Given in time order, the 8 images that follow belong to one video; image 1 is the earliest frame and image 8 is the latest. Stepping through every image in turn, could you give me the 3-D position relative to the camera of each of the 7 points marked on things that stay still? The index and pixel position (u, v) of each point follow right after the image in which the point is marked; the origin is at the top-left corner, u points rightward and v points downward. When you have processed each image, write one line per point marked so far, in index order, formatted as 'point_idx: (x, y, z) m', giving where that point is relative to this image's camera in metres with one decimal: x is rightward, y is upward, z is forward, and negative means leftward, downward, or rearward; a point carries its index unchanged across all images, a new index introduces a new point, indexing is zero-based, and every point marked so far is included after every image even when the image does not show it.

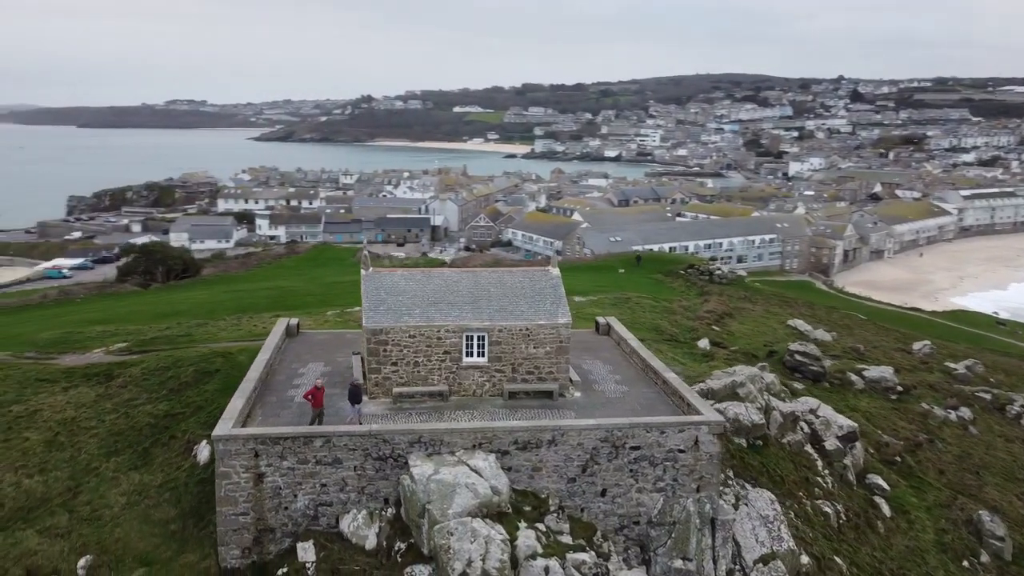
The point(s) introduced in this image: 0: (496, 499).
0: (-0.3, -3.6, +13.7) m
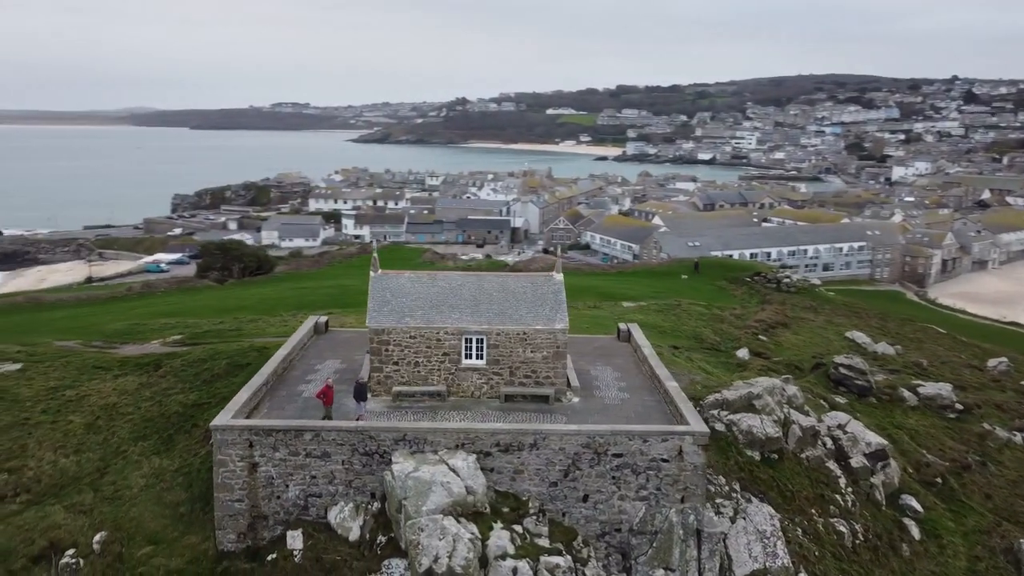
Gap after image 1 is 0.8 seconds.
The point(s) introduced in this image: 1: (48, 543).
0: (-0.7, -3.7, +14.0) m
1: (-9.1, -5.0, +16.0) m
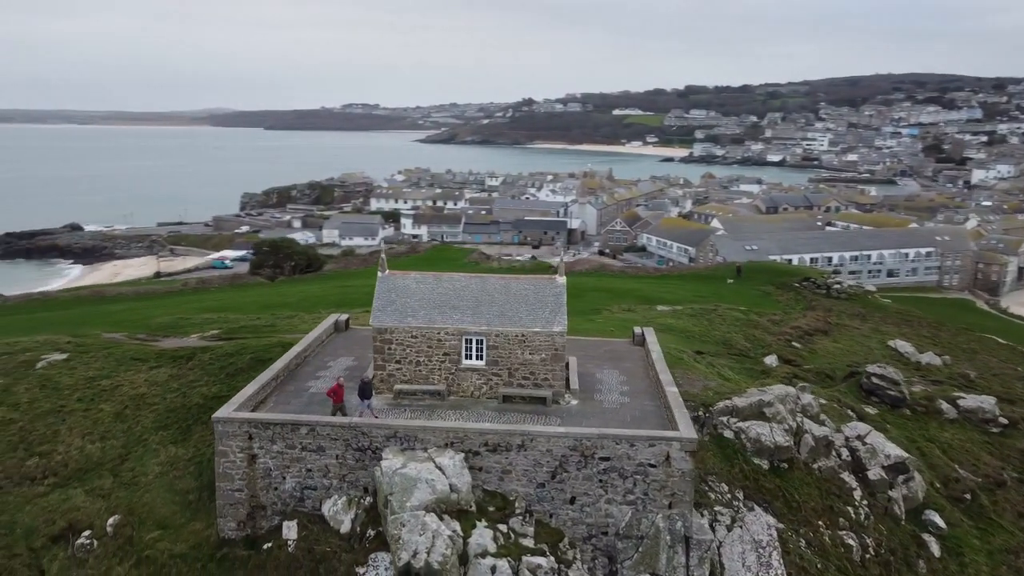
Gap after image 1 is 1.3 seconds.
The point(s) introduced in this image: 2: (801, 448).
0: (-1.0, -3.7, +14.3) m
1: (-9.2, -4.9, +16.9) m
2: (+7.0, -3.9, +19.8) m
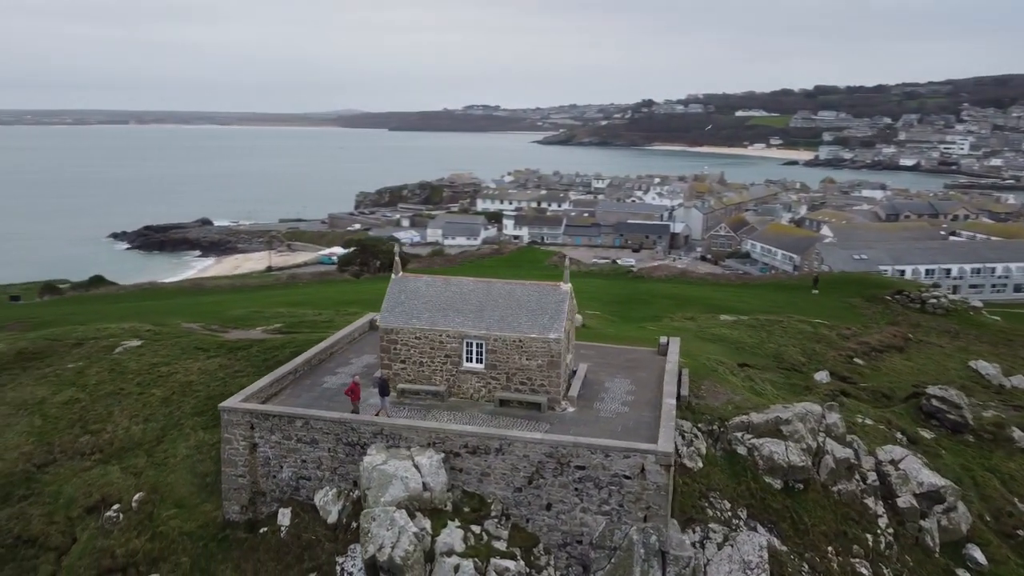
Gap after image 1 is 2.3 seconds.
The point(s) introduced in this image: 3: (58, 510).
0: (-1.5, -3.8, +14.7) m
1: (-9.3, -4.7, +18.4) m
2: (+7.2, -4.2, +19.0) m
3: (-10.3, -5.0, +18.4) m
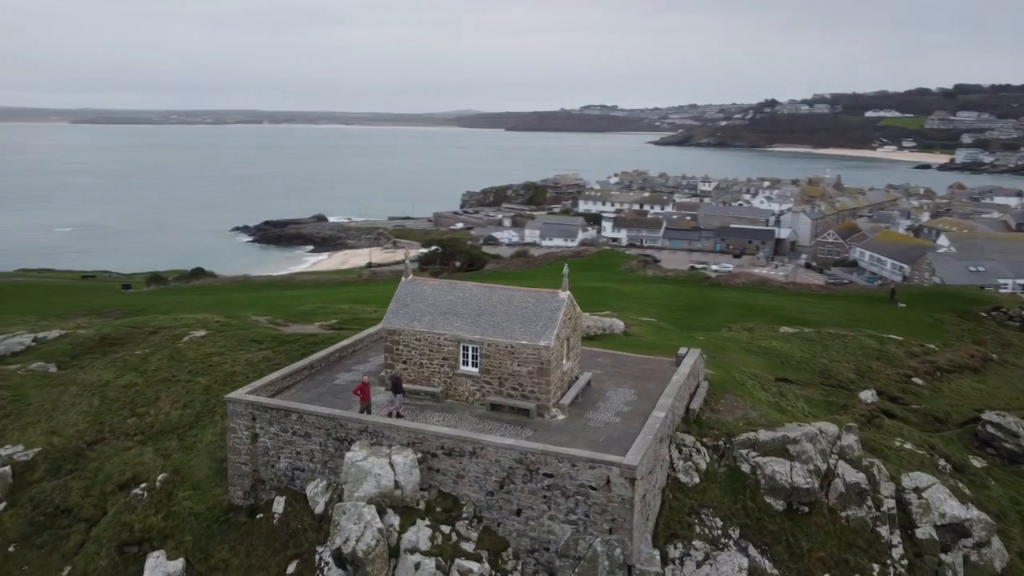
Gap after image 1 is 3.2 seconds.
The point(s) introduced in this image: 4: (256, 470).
0: (-2.1, -3.9, +15.2) m
1: (-9.3, -4.6, +20.0) m
2: (+7.1, -4.6, +18.2) m
3: (-10.3, -4.8, +20.1) m
4: (-5.5, -3.9, +17.5) m
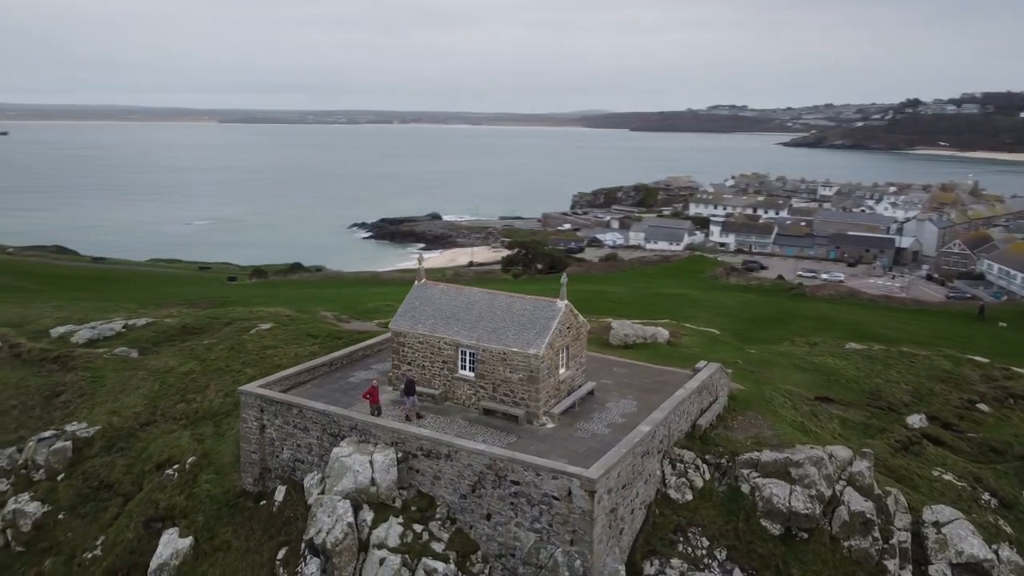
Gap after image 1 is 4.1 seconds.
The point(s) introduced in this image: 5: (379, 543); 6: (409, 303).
0: (-2.7, -4.0, +15.8) m
1: (-9.1, -4.4, +21.6) m
2: (+6.9, -5.0, +17.5) m
3: (-10.1, -4.7, +21.8) m
4: (-5.7, -3.9, +18.6) m
5: (-2.5, -4.7, +15.1) m
6: (-2.5, -0.4, +19.7) m
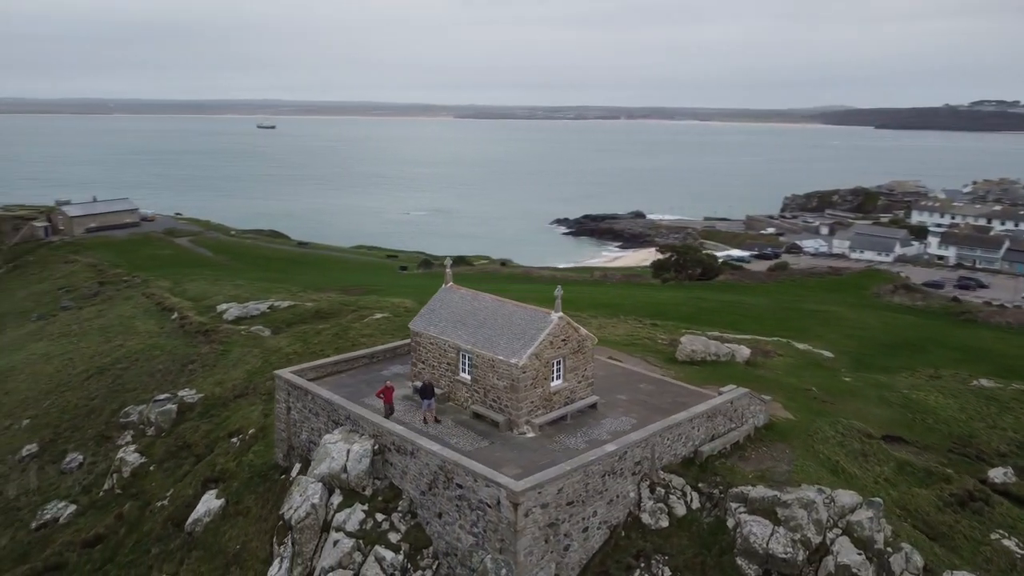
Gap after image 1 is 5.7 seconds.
0: (-3.5, -4.0, +17.1) m
1: (-8.2, -4.1, +24.4) m
2: (+6.1, -5.6, +16.2) m
3: (-9.1, -4.3, +24.9) m
4: (-5.6, -3.8, +20.6) m
5: (-3.5, -4.8, +16.4) m
6: (-2.1, -0.4, +20.7) m
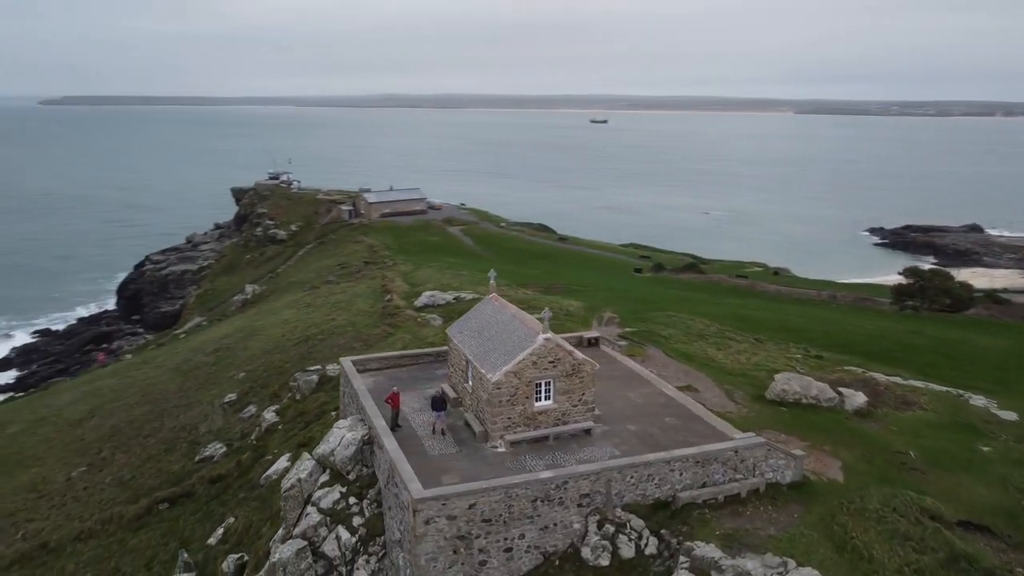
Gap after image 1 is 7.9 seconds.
0: (-4.2, -4.1, +19.1) m
1: (-5.7, -3.9, +27.7) m
2: (+4.2, -6.5, +14.7) m
3: (-6.4, -4.0, +28.5) m
4: (-4.8, -3.7, +23.2) m
5: (-4.5, -4.8, +18.5) m
6: (-1.2, -0.7, +21.9) m
